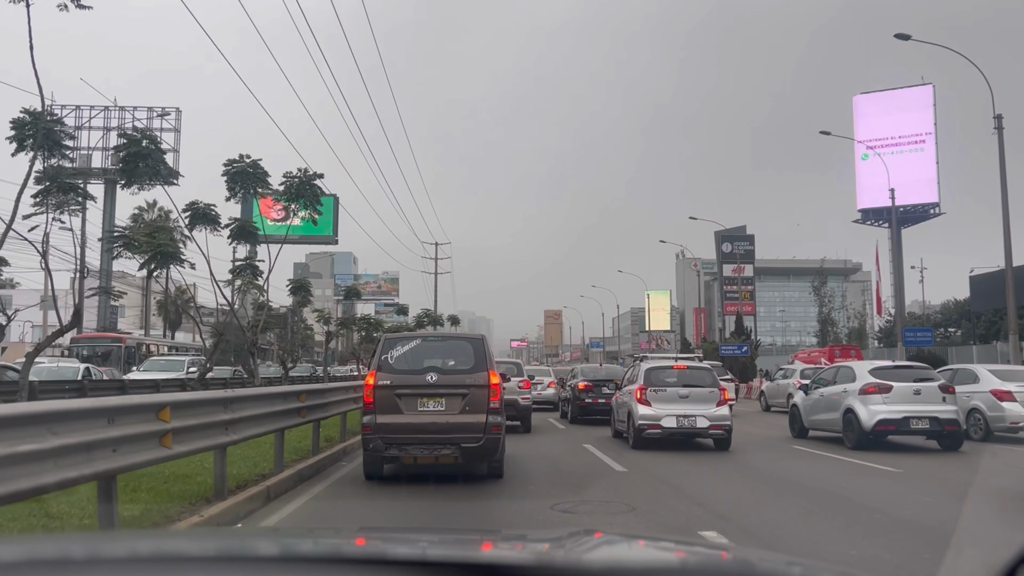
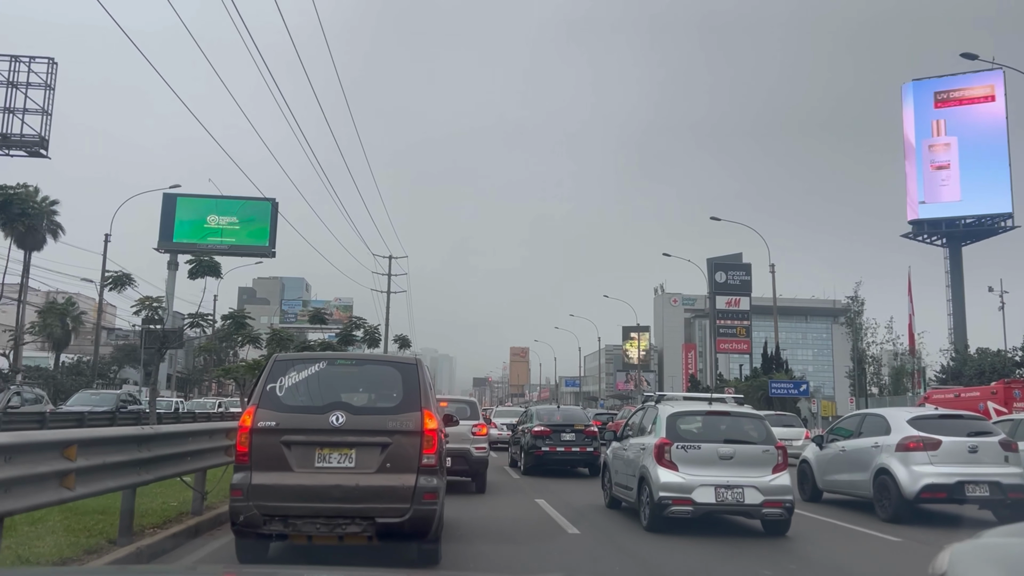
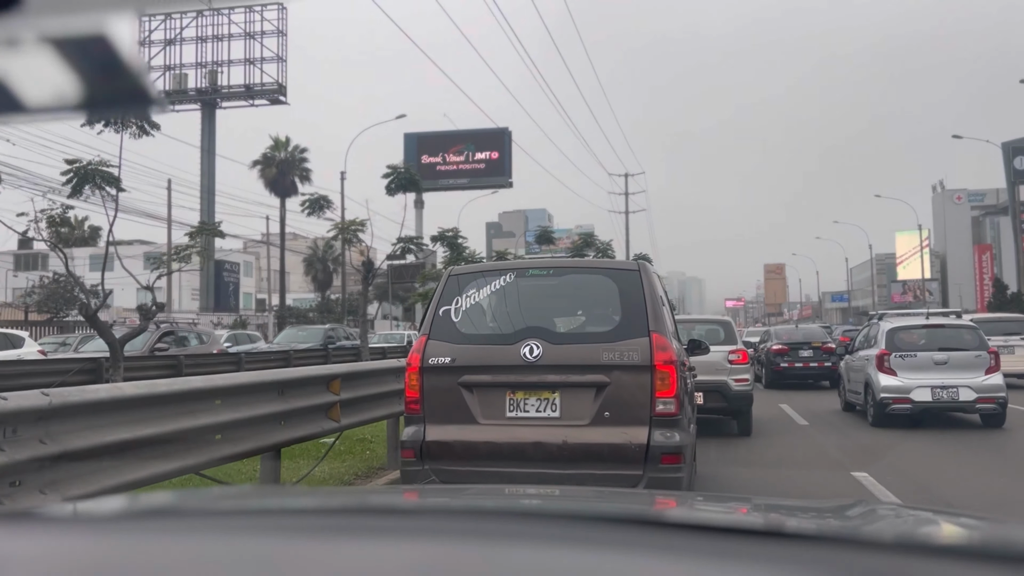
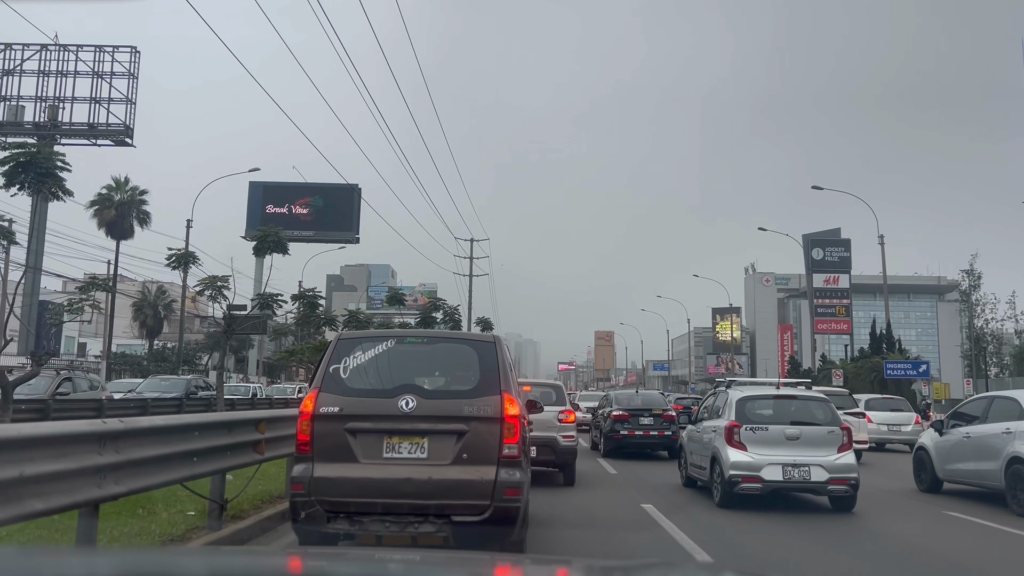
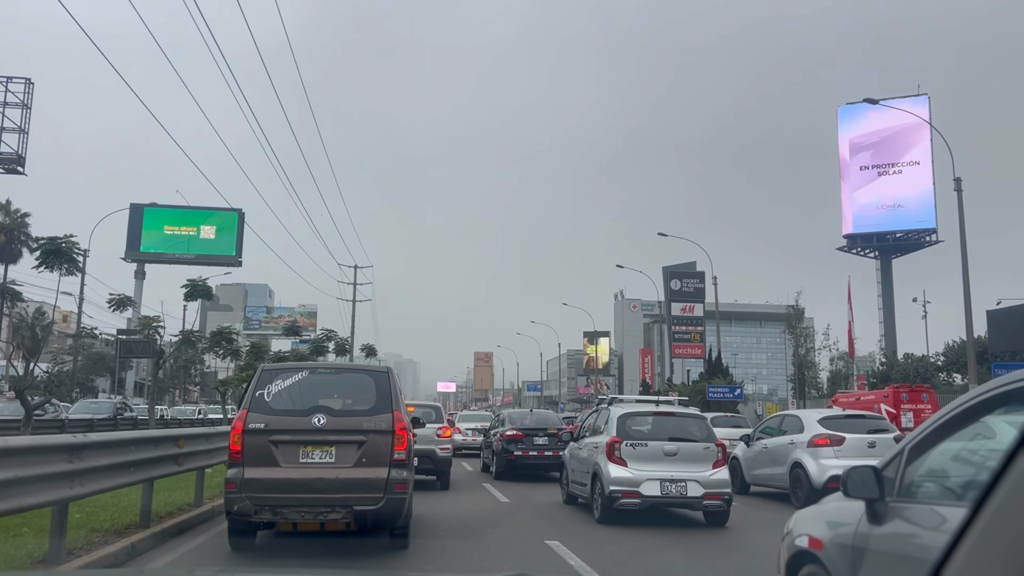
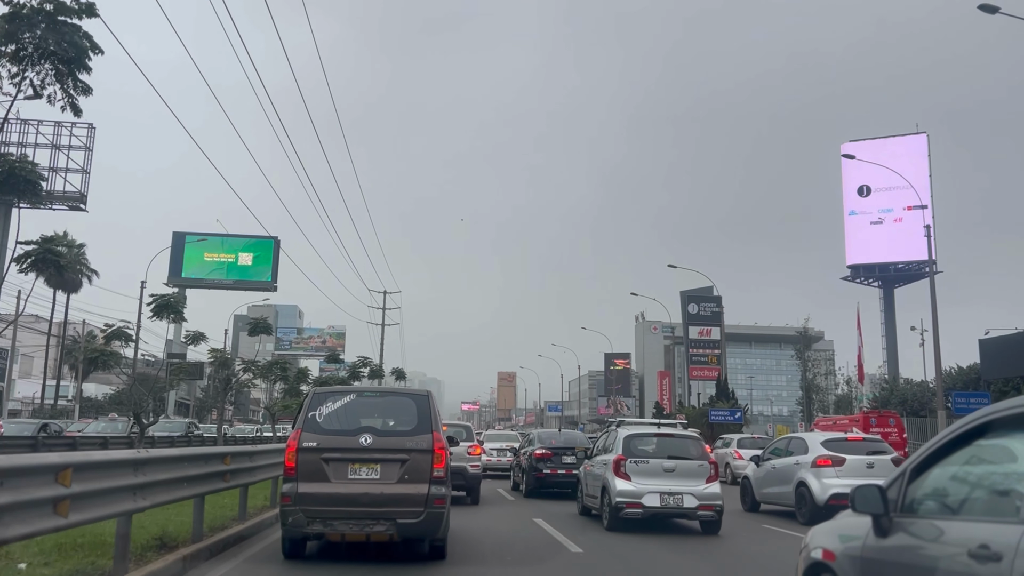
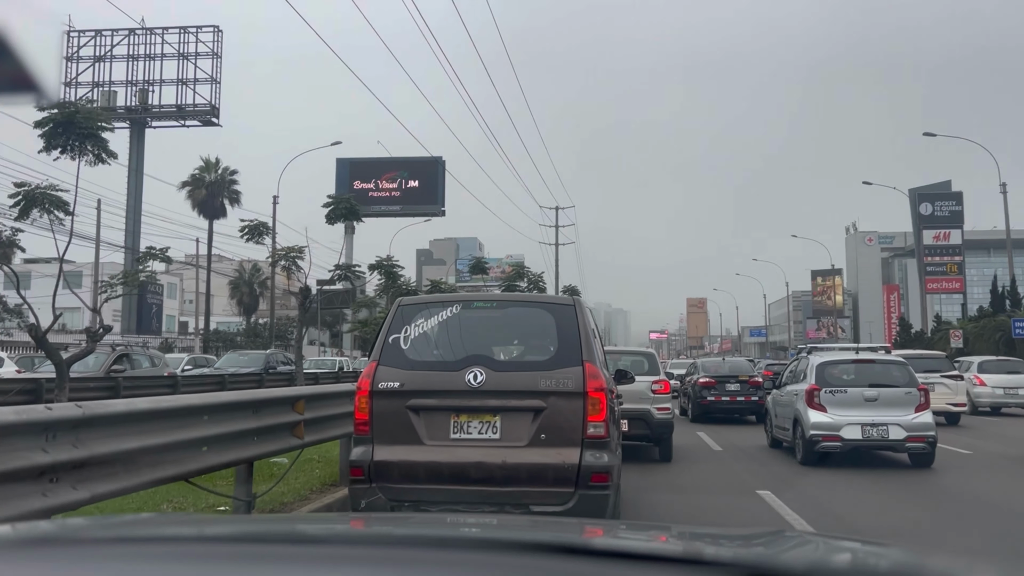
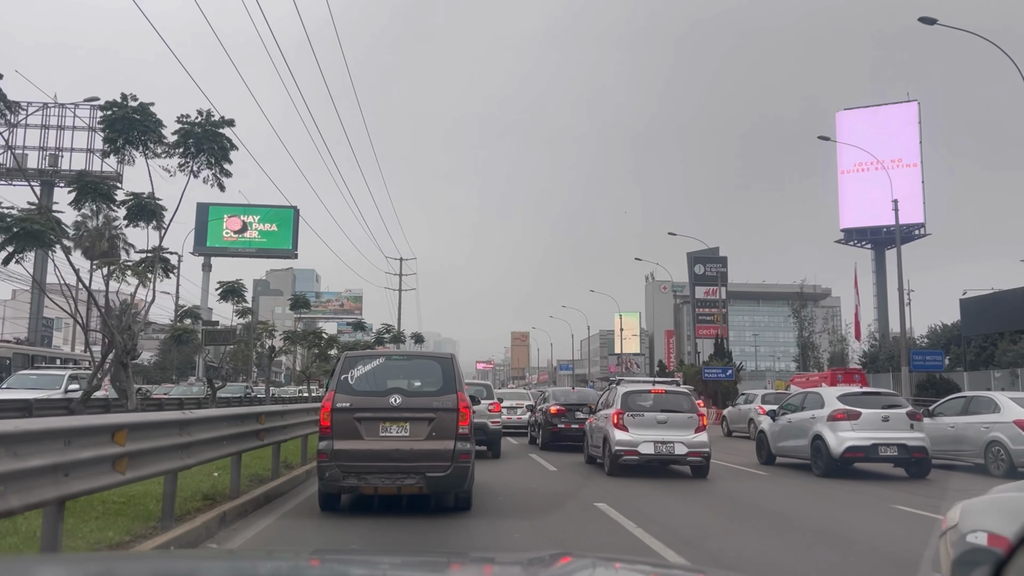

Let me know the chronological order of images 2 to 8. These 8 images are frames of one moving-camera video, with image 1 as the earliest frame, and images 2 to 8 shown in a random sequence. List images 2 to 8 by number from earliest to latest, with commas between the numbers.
8, 6, 5, 2, 4, 7, 3
